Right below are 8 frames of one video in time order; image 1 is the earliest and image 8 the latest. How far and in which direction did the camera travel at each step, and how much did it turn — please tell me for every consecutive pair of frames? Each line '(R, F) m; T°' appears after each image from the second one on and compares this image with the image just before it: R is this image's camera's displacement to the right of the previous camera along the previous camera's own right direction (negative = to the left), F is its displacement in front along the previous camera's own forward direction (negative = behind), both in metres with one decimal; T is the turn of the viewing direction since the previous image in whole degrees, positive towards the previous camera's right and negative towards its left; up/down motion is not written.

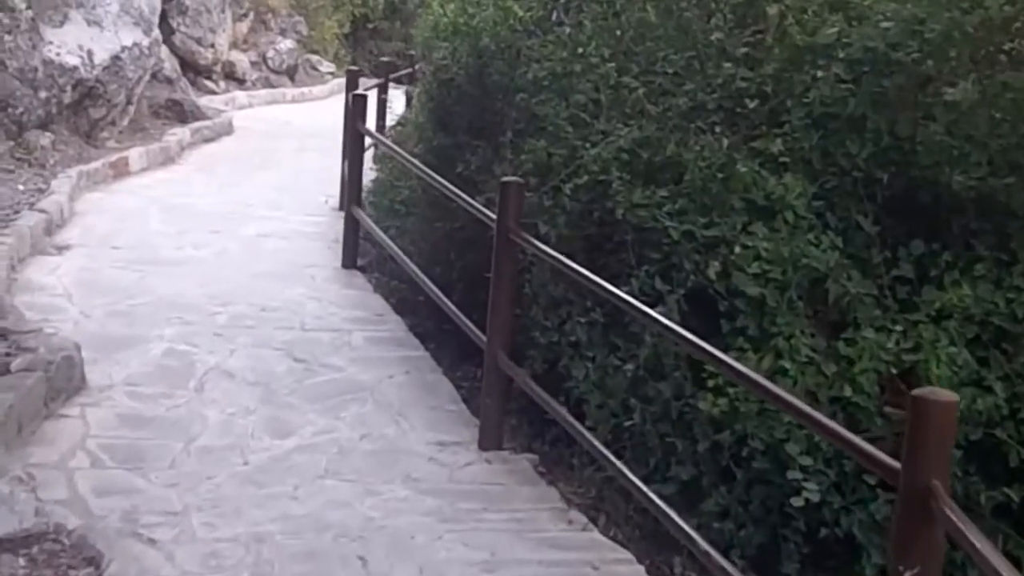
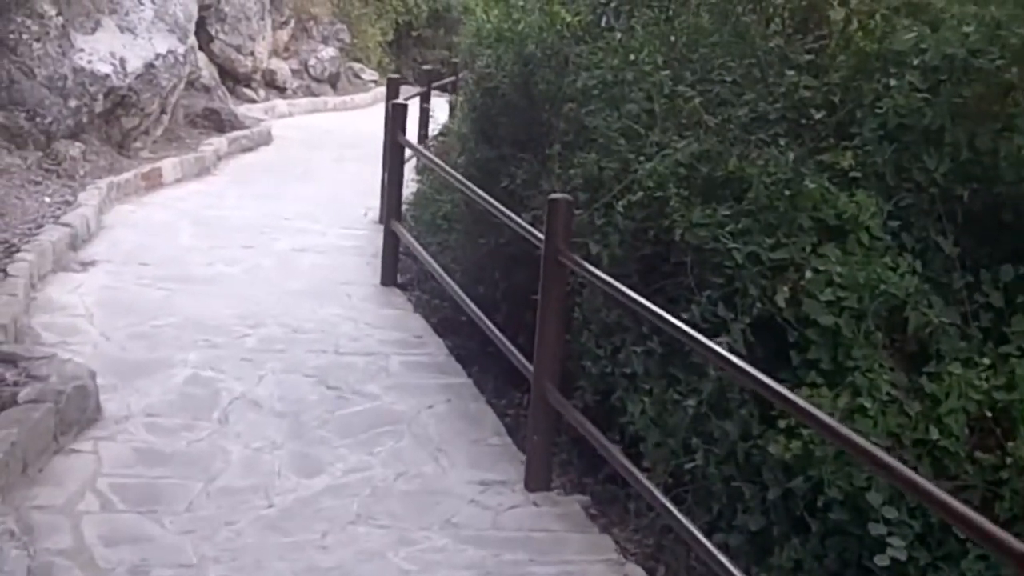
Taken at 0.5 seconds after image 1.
(0.0, +0.3) m; -2°
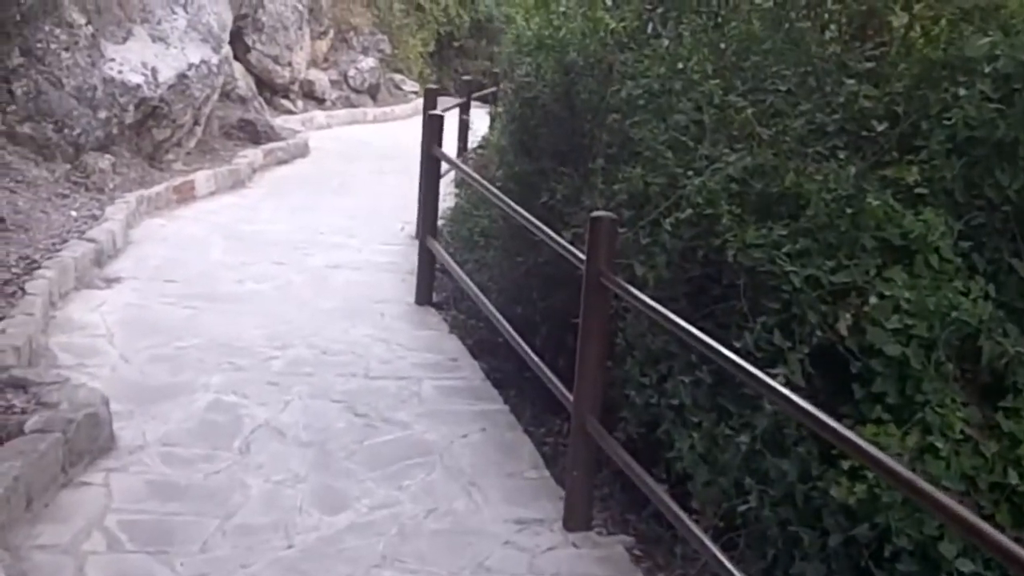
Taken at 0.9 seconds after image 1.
(0.0, +0.2) m; -2°
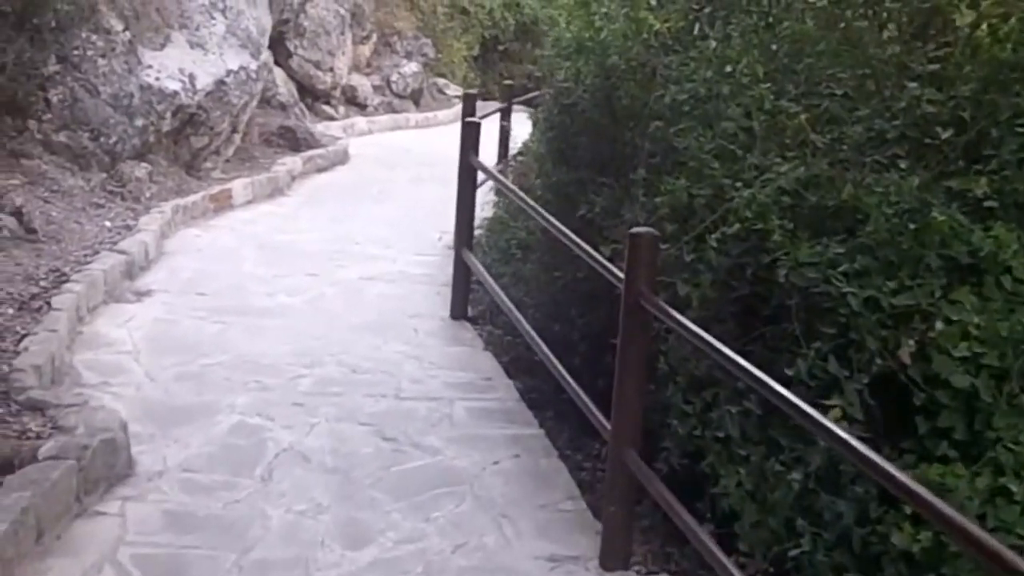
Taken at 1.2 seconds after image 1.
(0.0, +0.2) m; -2°
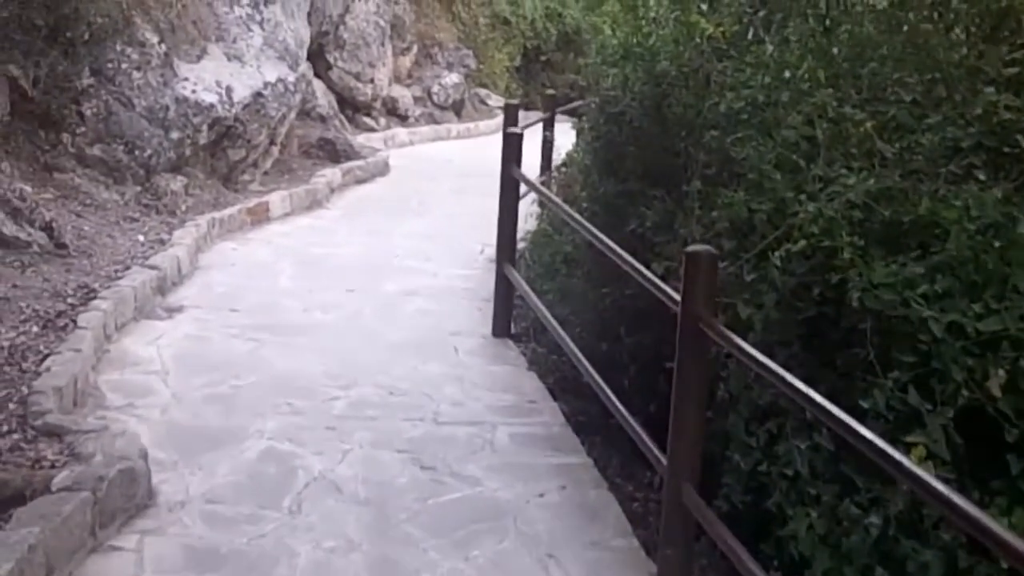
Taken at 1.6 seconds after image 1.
(0.0, +0.2) m; -2°
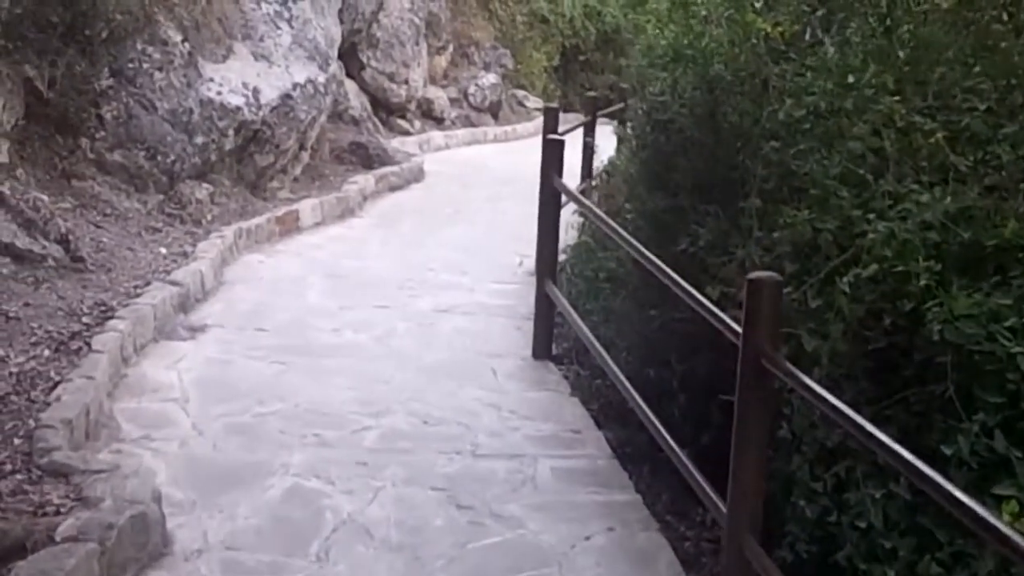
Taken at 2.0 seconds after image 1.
(0.0, +0.3) m; -2°
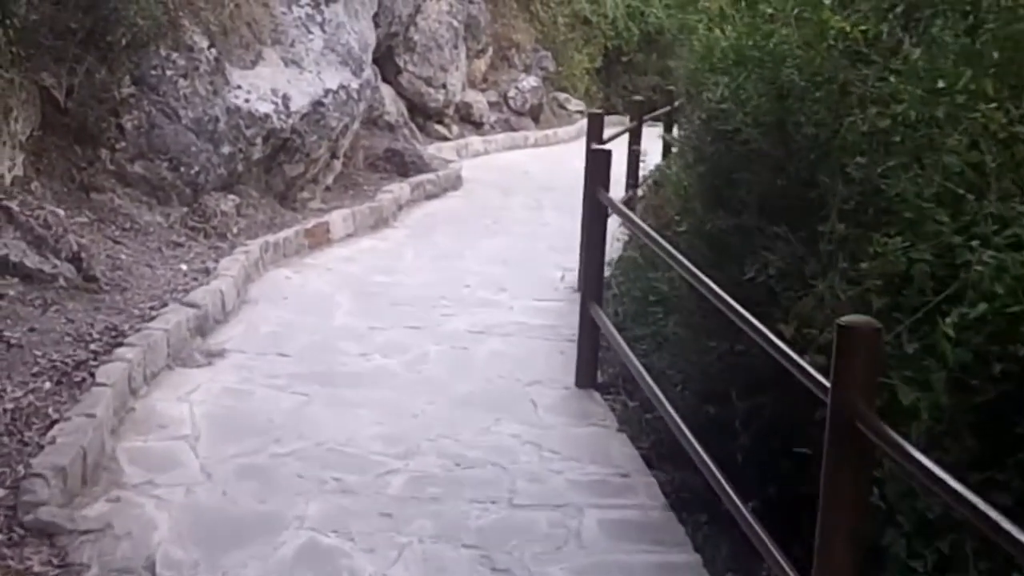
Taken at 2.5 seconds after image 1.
(0.0, +0.4) m; -2°
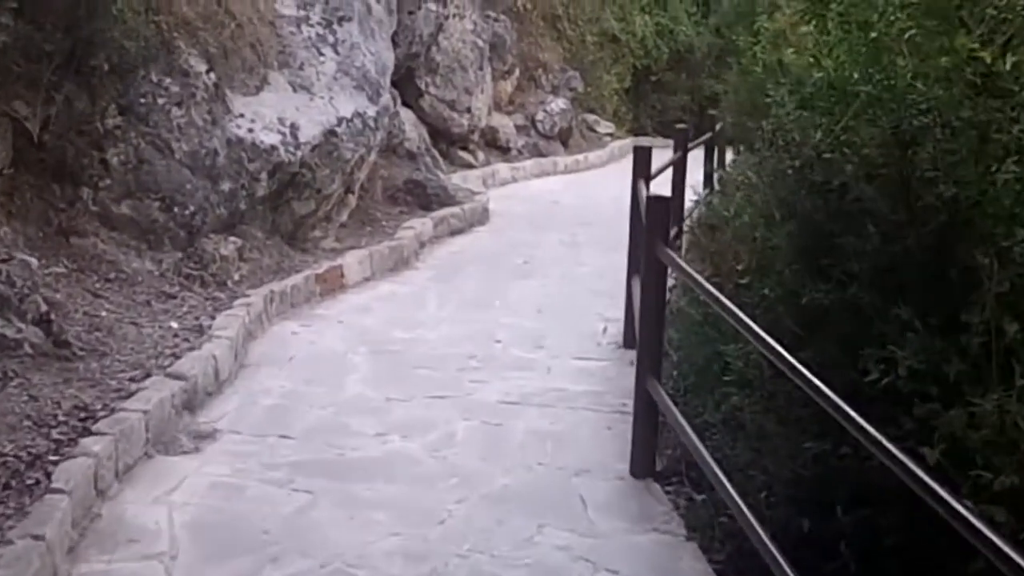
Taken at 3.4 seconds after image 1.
(-0.1, +0.7) m; -1°
